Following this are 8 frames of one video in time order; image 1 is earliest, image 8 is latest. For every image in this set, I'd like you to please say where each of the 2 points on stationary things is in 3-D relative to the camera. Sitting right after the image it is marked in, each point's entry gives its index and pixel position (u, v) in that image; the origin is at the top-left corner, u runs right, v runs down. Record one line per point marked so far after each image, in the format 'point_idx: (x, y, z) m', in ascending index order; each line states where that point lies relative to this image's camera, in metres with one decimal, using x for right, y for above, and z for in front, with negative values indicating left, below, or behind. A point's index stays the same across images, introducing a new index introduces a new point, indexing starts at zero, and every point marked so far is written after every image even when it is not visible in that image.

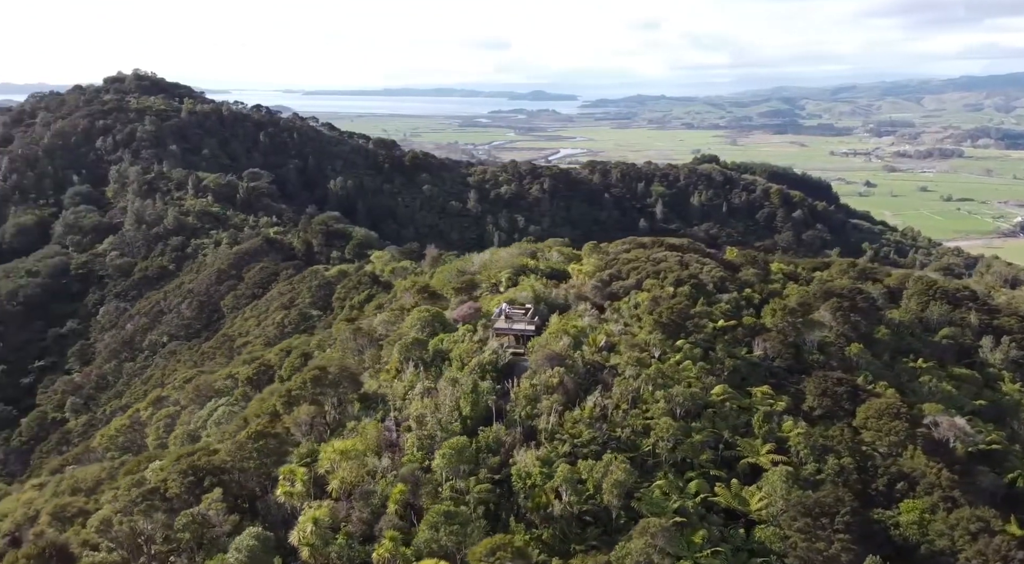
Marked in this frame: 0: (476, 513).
0: (-1.2, -5.0, +15.2) m
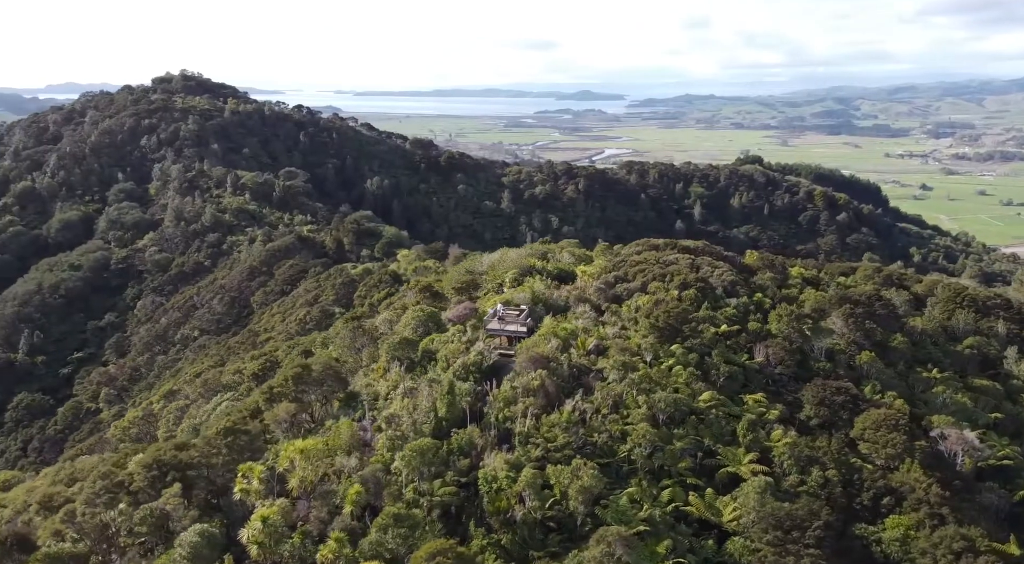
0: (-2.0, -5.0, +15.0) m
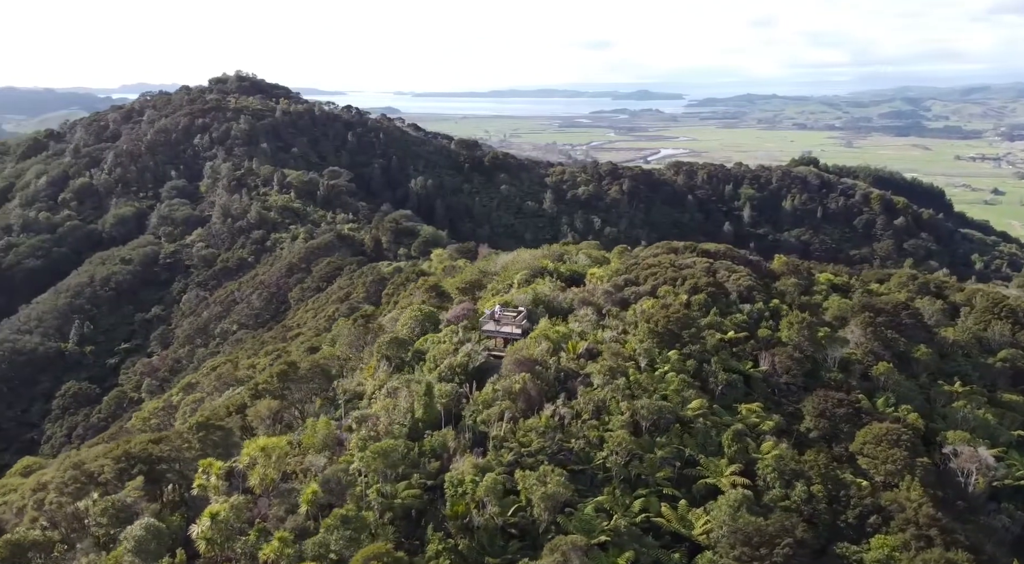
0: (-2.8, -5.0, +14.9) m
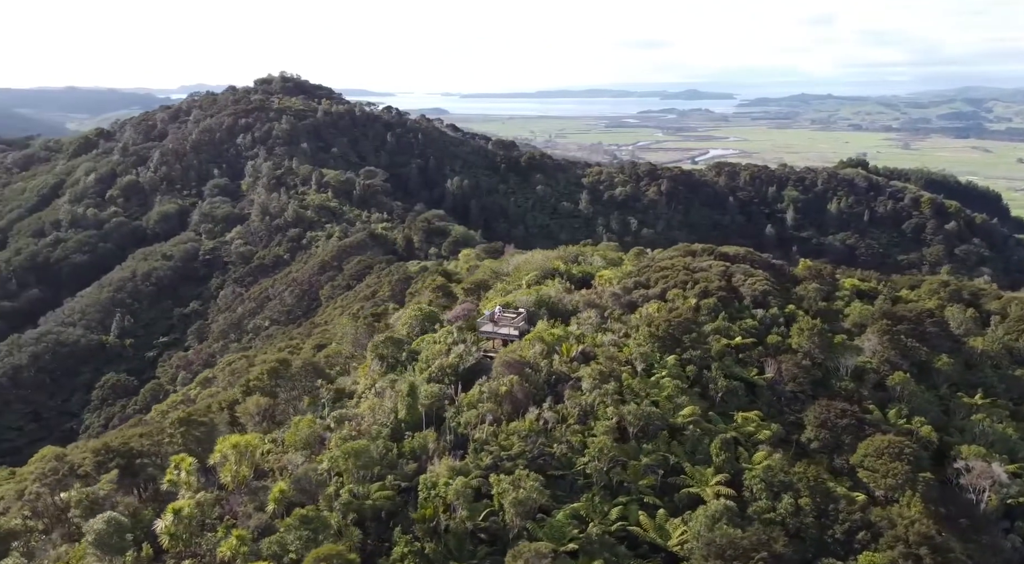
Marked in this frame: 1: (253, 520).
0: (-3.5, -5.0, +14.9) m
1: (-5.4, -4.9, +14.5) m
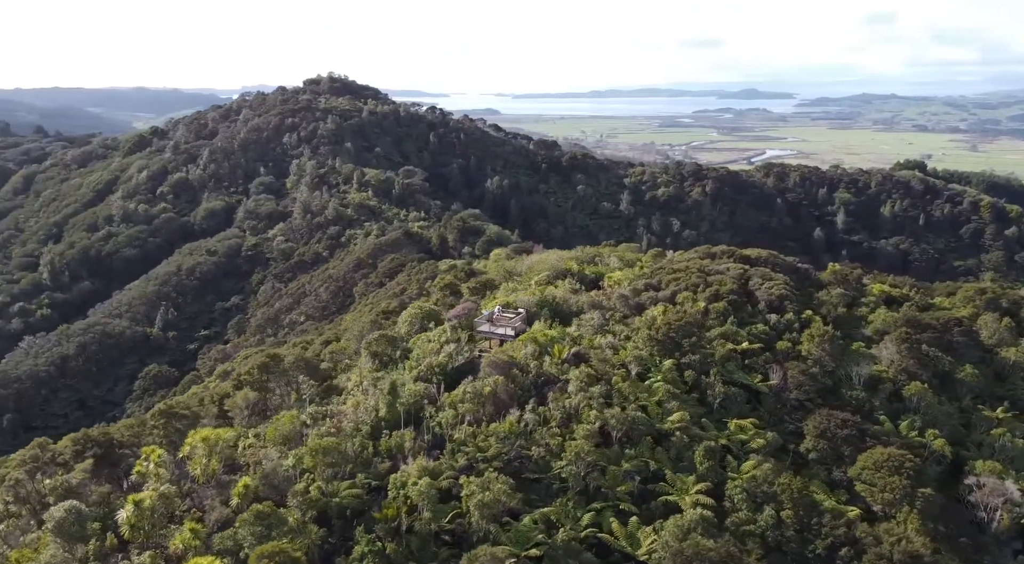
0: (-4.2, -5.0, +14.9) m
1: (-6.1, -4.8, +14.6) m
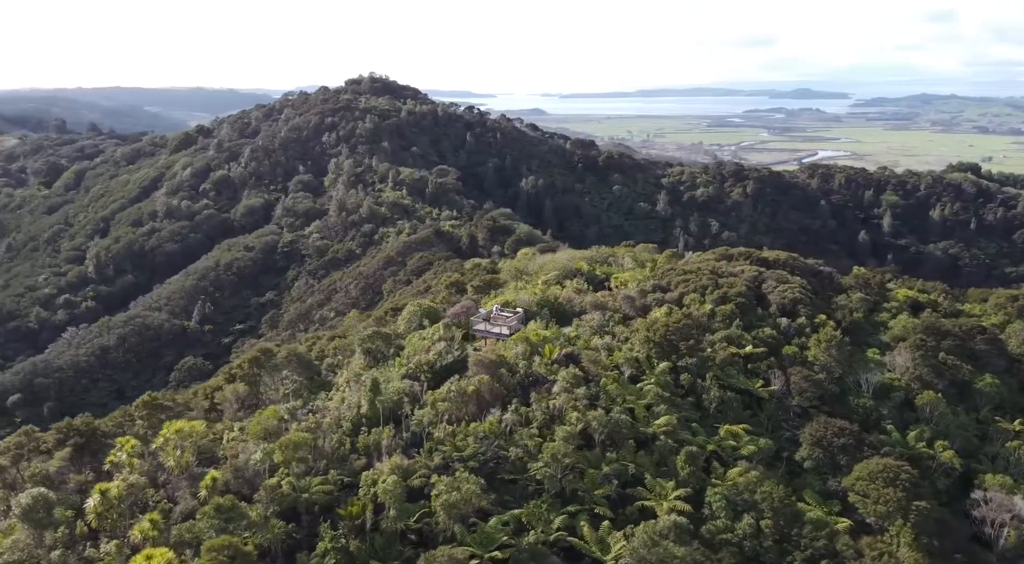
0: (-4.9, -4.9, +15.0) m
1: (-6.8, -4.6, +14.8) m
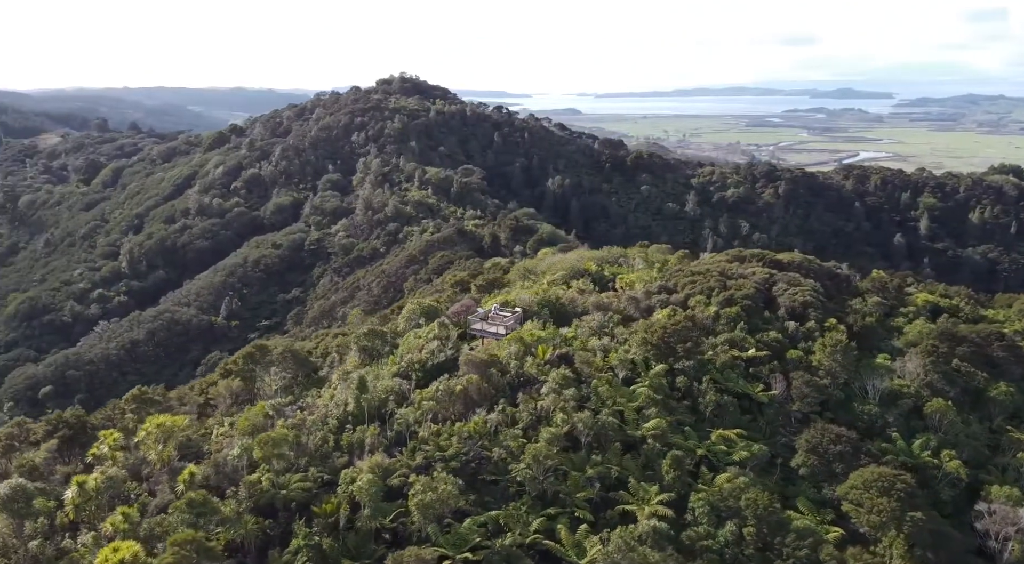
0: (-5.4, -4.8, +15.1) m
1: (-7.4, -4.6, +14.9) m
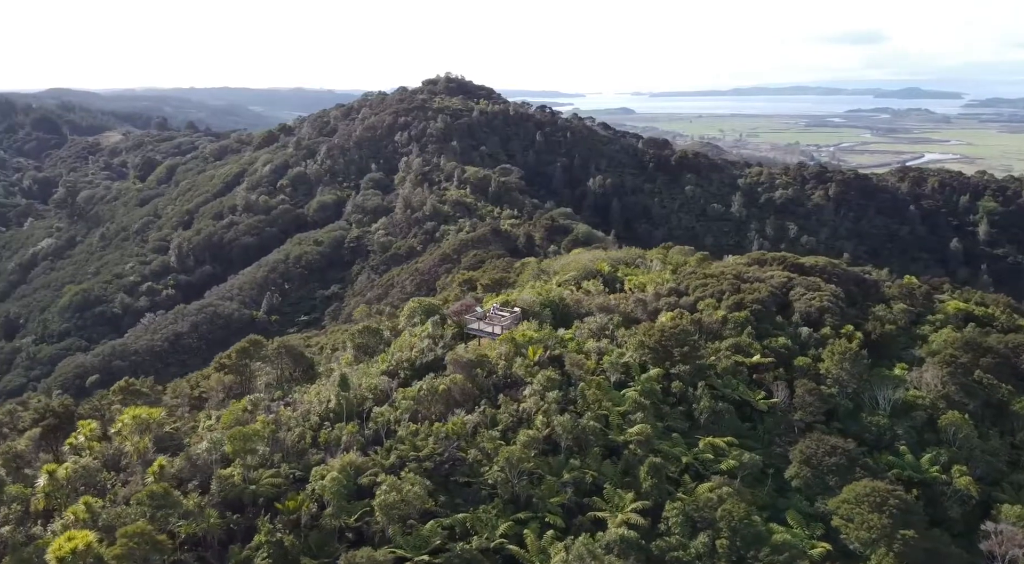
0: (-6.2, -4.7, +15.2) m
1: (-8.1, -4.4, +15.2) m
